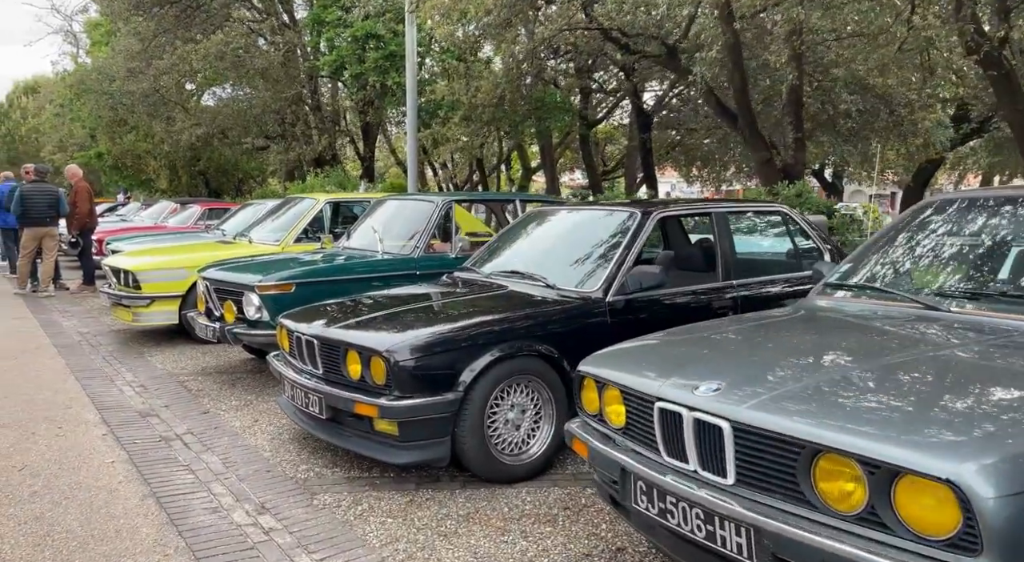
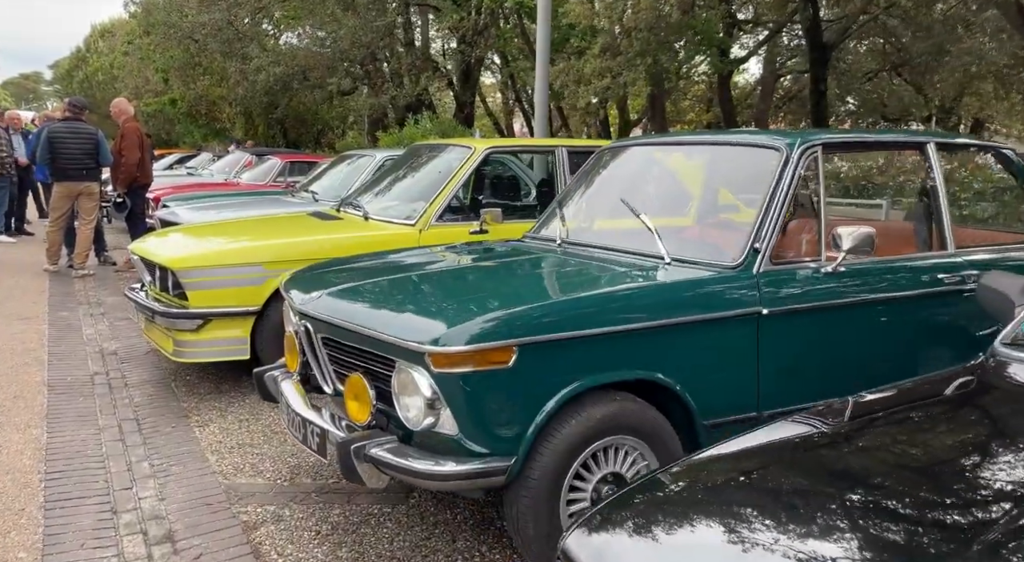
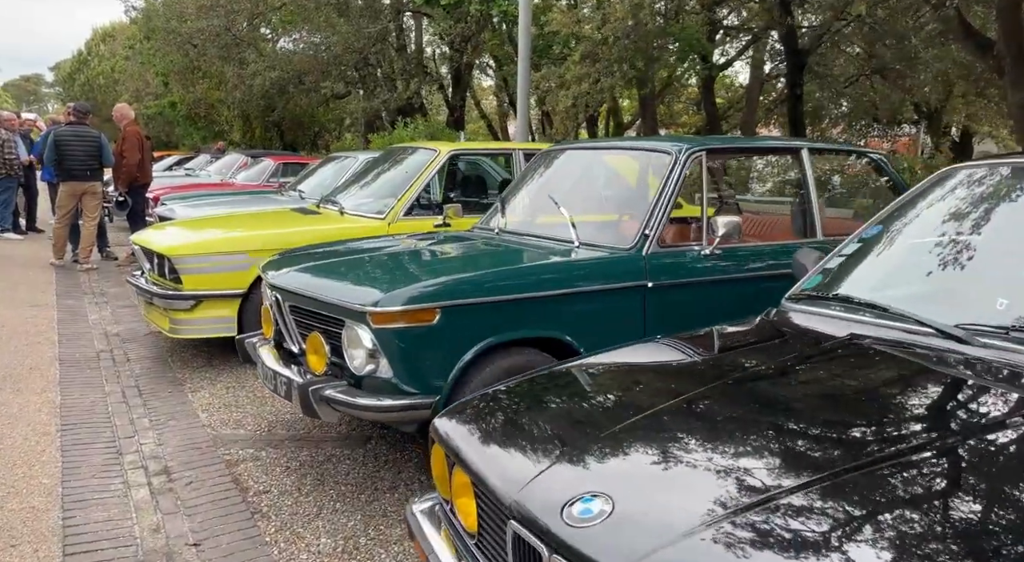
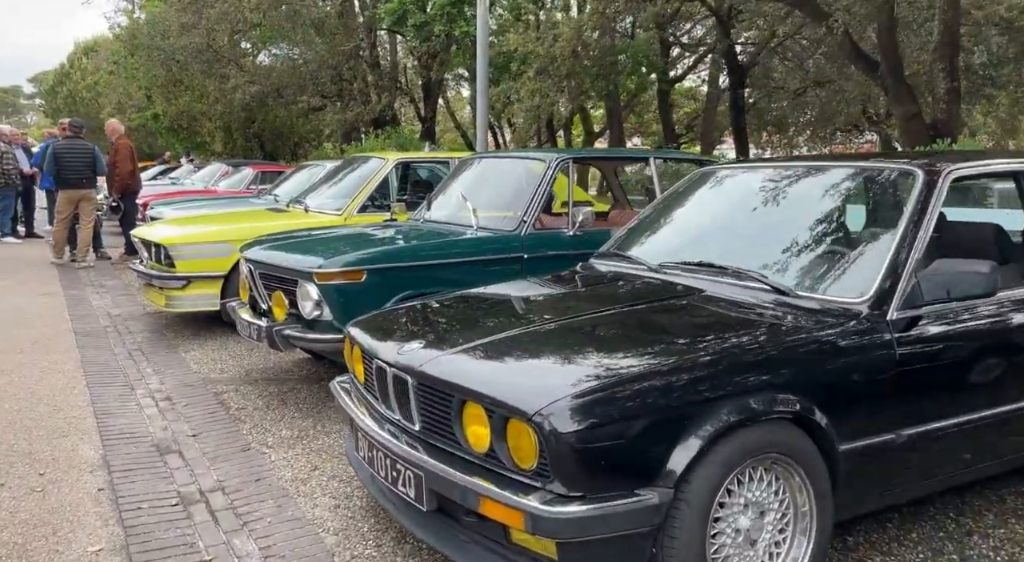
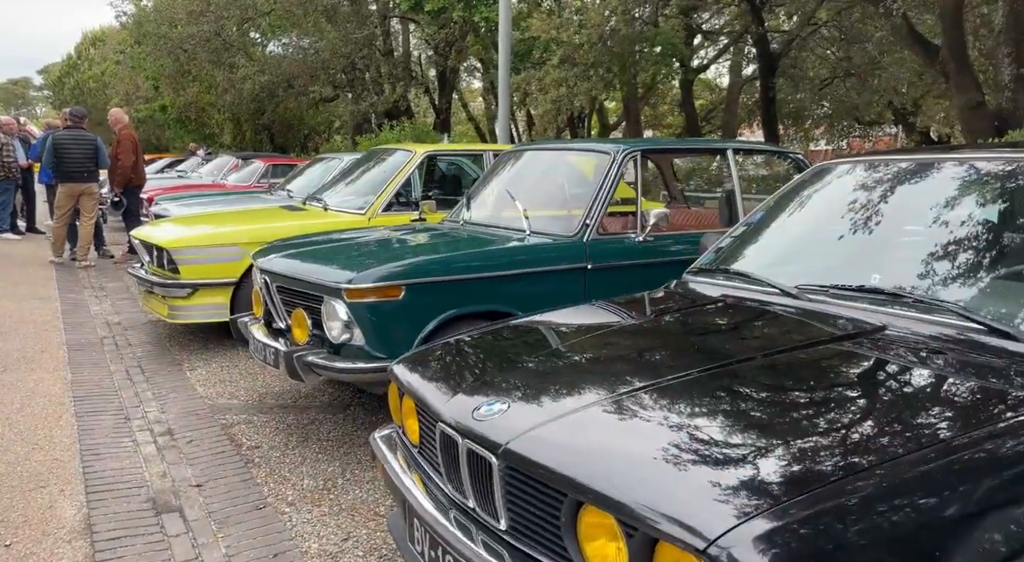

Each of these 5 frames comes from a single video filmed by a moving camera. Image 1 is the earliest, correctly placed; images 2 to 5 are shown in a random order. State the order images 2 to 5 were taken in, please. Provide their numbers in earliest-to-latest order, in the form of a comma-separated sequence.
4, 5, 3, 2
